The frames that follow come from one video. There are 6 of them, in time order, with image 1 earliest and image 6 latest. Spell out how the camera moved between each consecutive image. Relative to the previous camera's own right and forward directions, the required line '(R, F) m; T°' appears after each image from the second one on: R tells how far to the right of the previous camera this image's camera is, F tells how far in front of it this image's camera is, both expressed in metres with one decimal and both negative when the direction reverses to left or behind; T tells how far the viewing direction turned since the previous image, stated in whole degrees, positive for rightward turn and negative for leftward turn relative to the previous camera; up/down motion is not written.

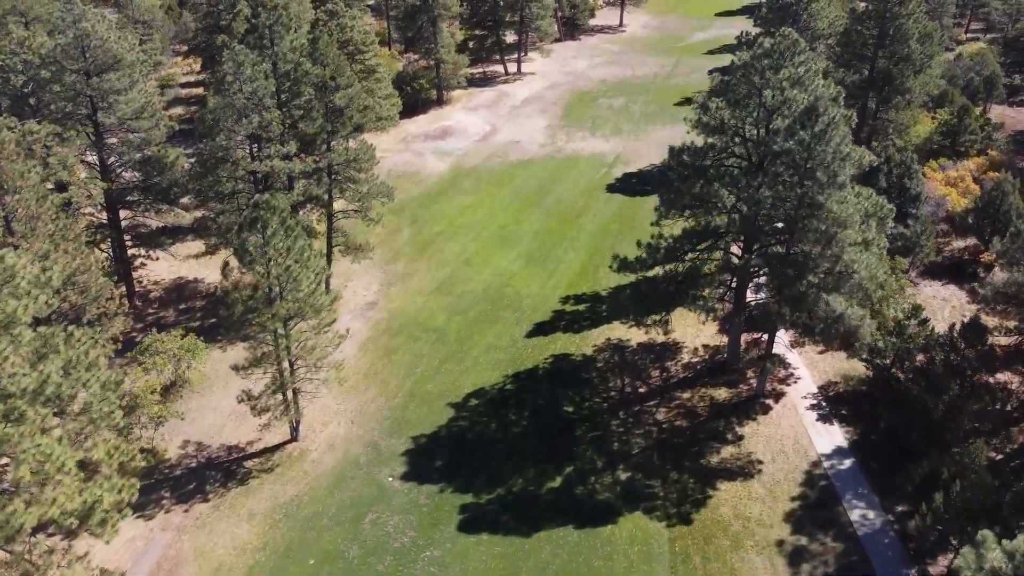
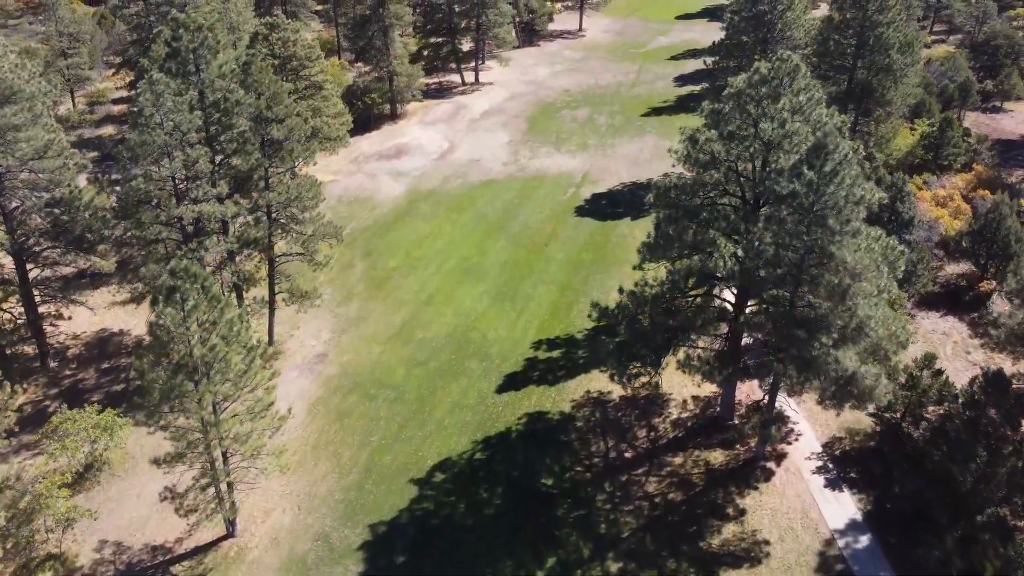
(-0.2, +3.2) m; +3°
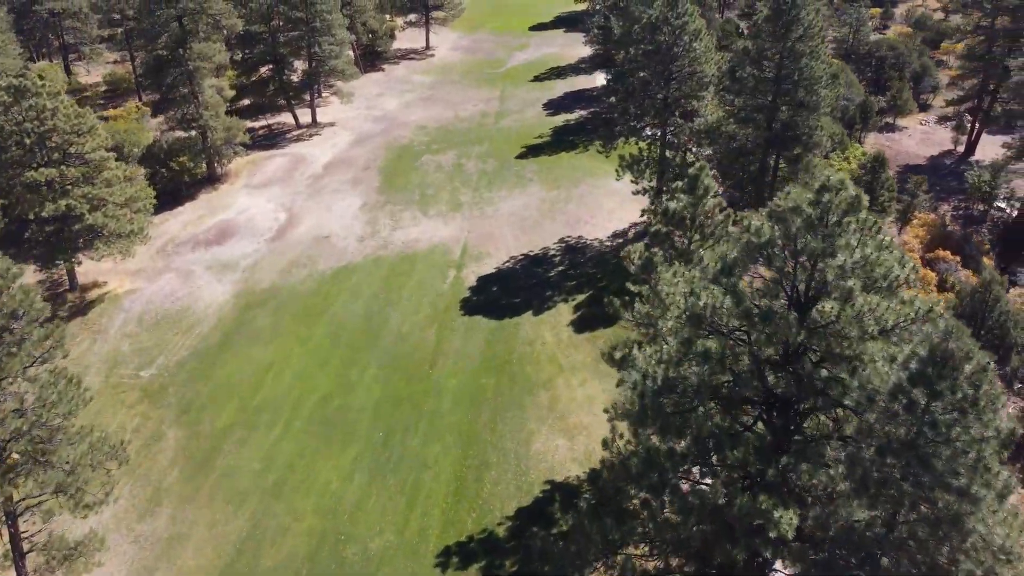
(-0.4, +9.1) m; +10°
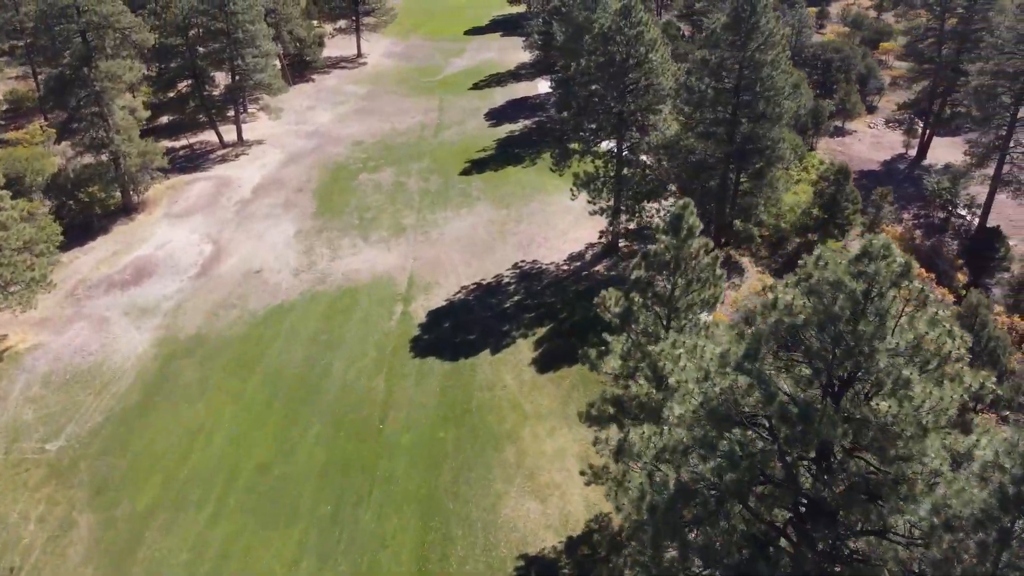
(-0.5, +2.6) m; +4°
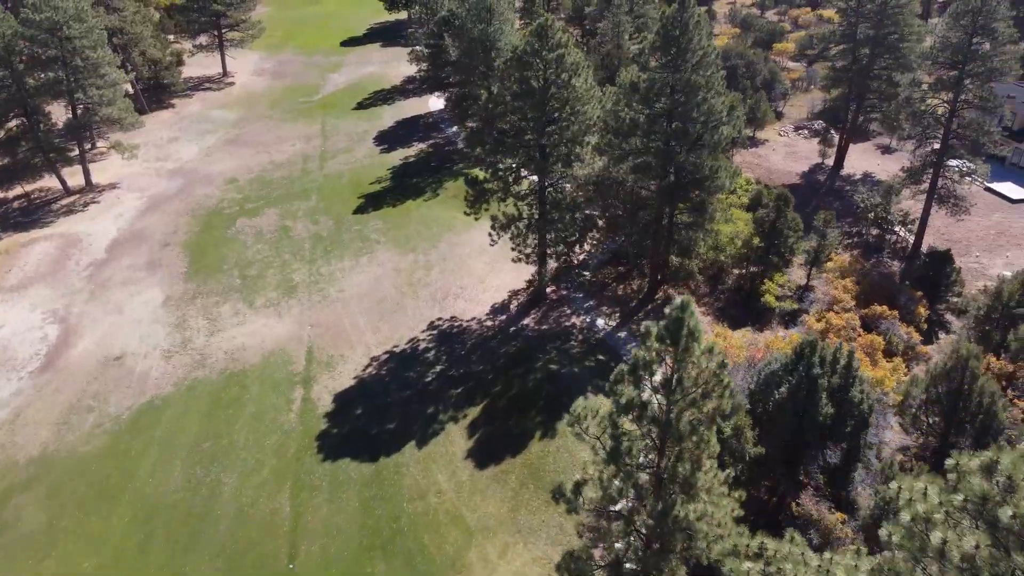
(-0.9, +4.6) m; +8°
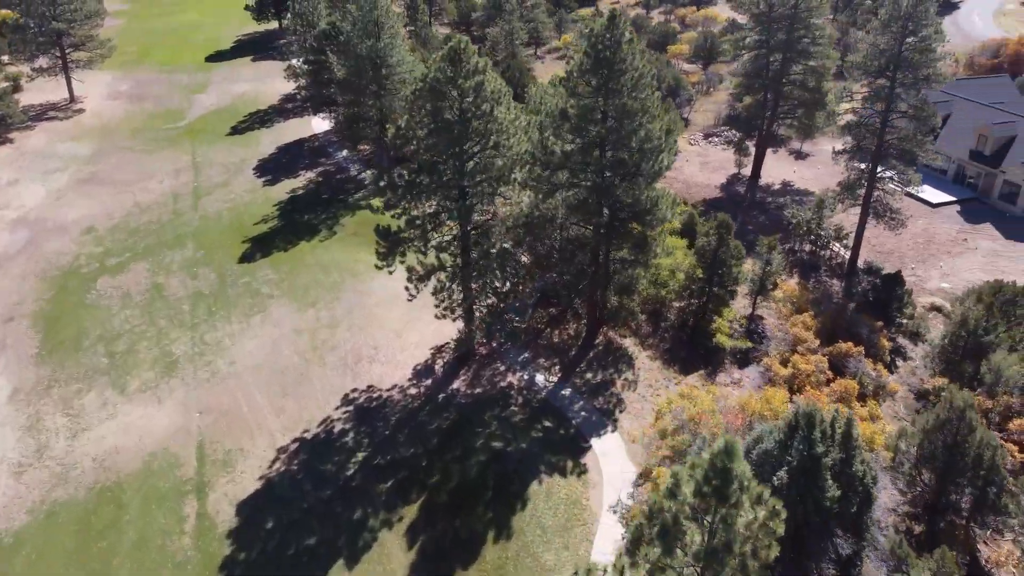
(-1.1, +3.9) m; +8°
